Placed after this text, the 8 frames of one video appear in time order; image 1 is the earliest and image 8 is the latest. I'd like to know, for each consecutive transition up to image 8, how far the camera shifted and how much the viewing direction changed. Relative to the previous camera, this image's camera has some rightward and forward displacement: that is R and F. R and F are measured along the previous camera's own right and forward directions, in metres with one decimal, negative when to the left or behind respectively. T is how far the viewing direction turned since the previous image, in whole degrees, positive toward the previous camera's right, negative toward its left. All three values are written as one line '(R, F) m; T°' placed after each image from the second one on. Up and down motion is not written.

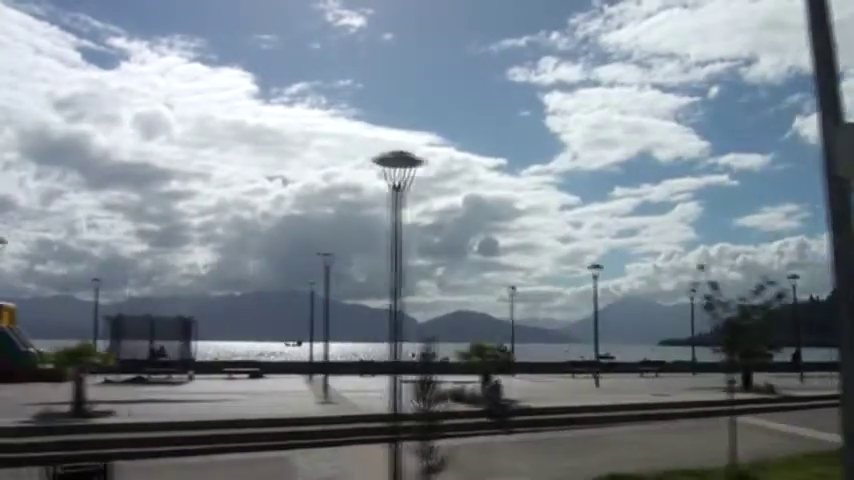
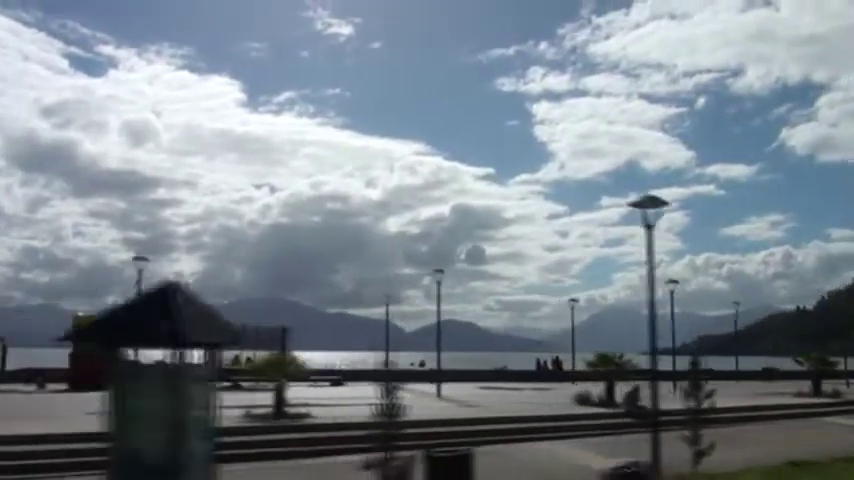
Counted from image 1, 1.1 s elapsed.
(-3.9, -3.1) m; +1°
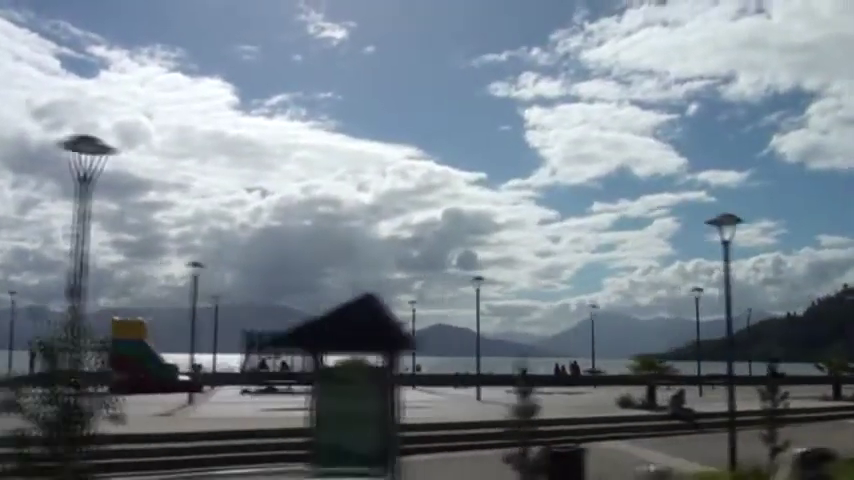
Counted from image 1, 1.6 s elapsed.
(-1.7, -1.6) m; 0°
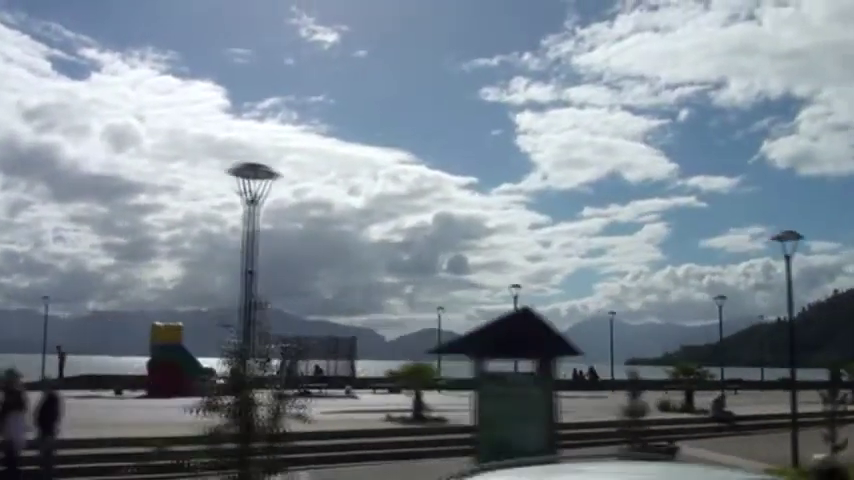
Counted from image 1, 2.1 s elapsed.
(-1.8, -1.7) m; +1°
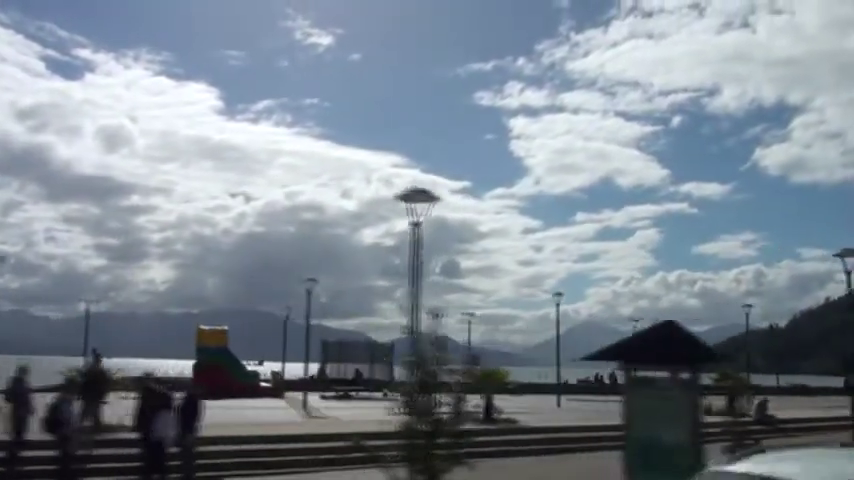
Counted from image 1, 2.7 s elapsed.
(-2.2, -2.1) m; 0°
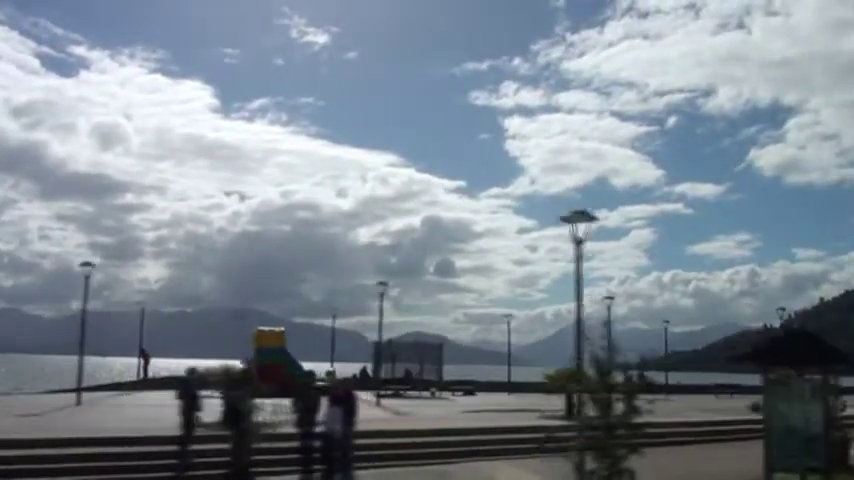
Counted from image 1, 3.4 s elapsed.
(-2.8, -2.4) m; 0°
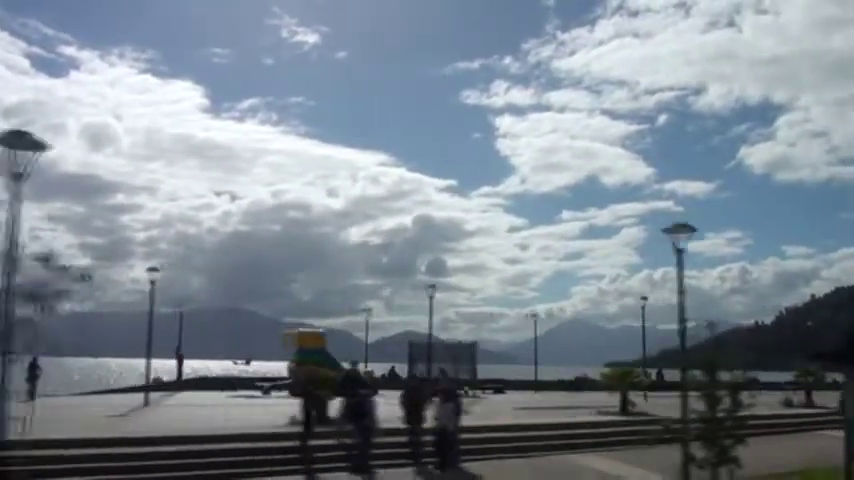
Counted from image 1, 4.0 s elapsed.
(-2.3, -2.0) m; 0°
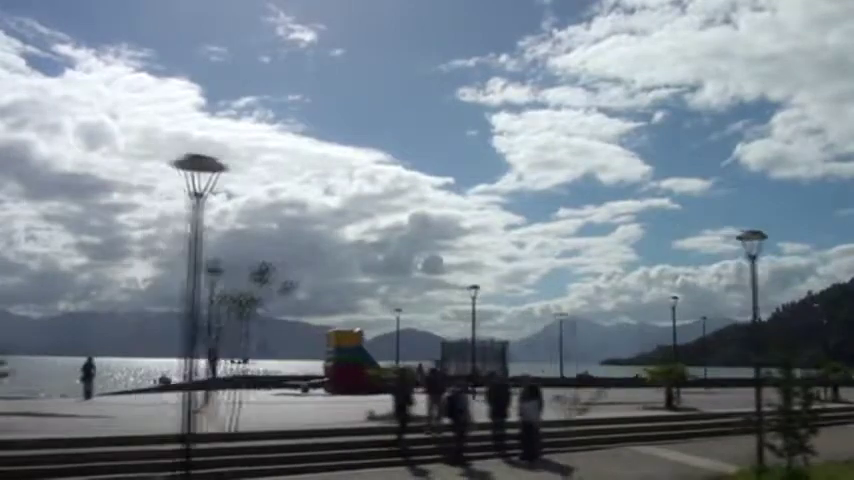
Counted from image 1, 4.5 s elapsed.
(-2.0, -2.0) m; 0°
